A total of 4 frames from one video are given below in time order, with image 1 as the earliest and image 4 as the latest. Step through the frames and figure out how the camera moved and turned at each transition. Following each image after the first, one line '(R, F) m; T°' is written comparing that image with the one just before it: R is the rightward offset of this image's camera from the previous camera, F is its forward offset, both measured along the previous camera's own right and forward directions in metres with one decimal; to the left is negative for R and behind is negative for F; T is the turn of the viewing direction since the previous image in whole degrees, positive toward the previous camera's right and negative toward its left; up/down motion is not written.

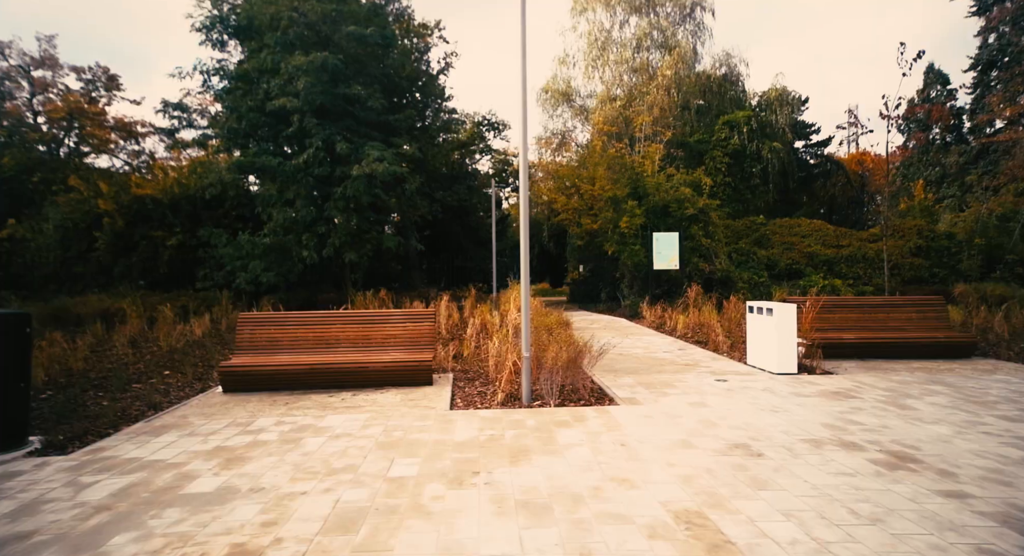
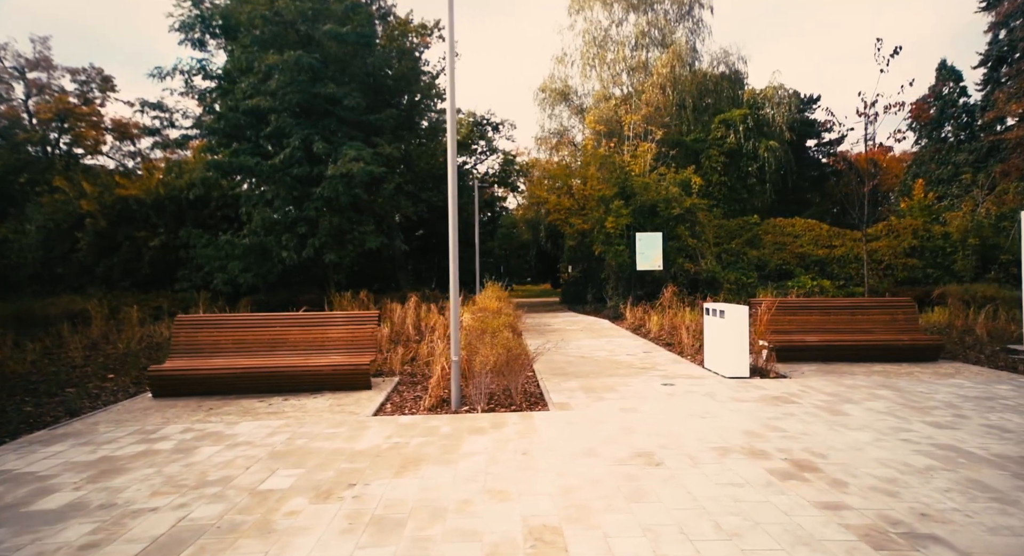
(+0.9, +0.2) m; -1°
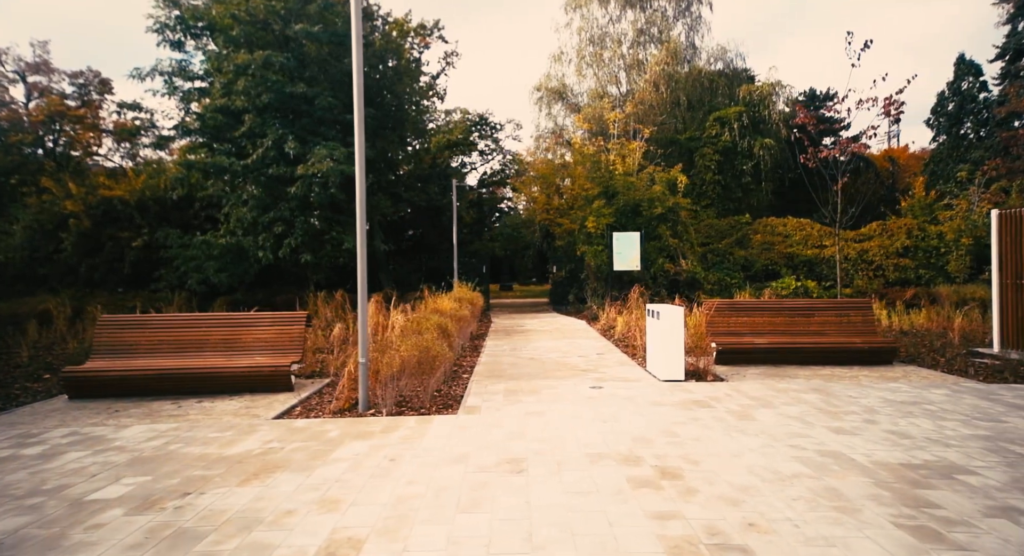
(+1.1, +0.2) m; -1°
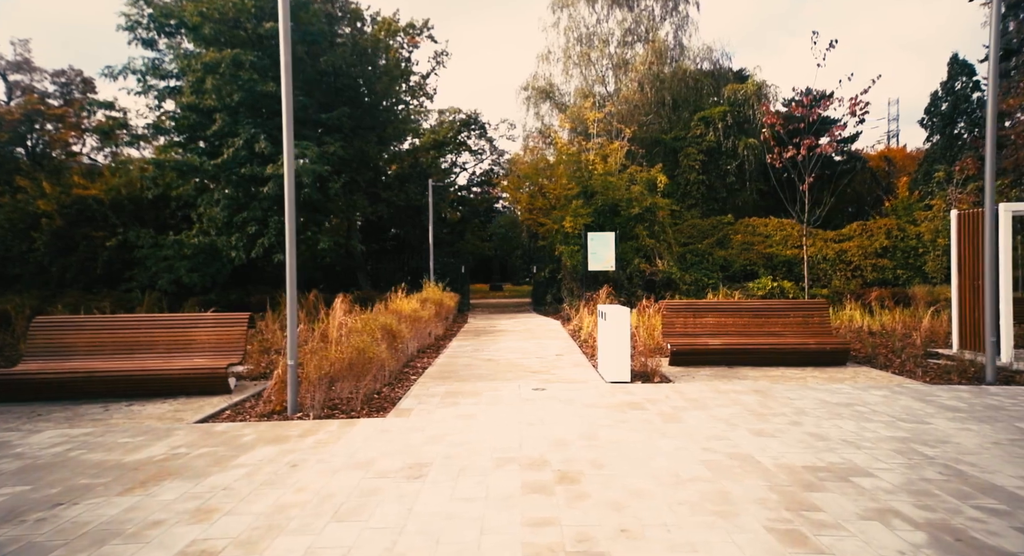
(+0.7, +0.1) m; +1°
